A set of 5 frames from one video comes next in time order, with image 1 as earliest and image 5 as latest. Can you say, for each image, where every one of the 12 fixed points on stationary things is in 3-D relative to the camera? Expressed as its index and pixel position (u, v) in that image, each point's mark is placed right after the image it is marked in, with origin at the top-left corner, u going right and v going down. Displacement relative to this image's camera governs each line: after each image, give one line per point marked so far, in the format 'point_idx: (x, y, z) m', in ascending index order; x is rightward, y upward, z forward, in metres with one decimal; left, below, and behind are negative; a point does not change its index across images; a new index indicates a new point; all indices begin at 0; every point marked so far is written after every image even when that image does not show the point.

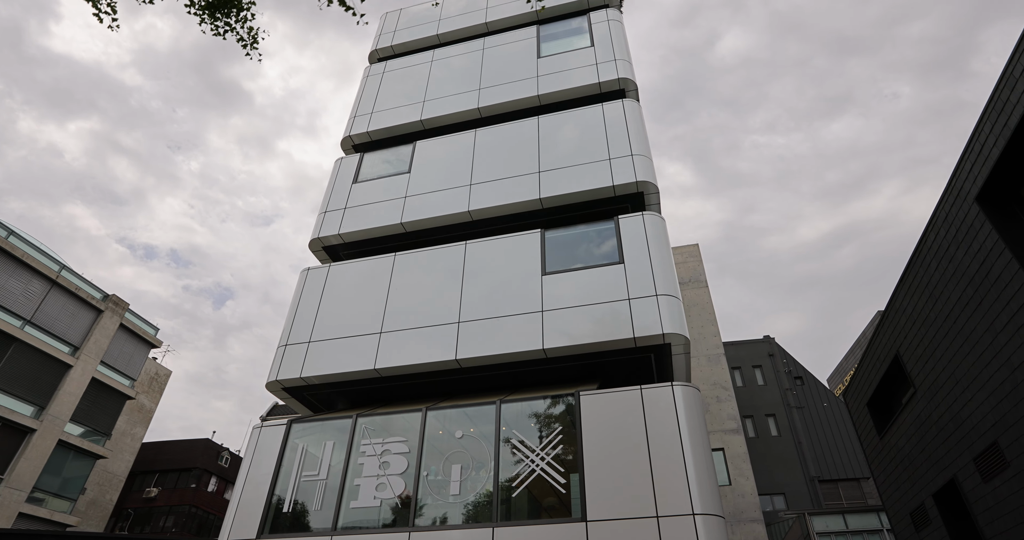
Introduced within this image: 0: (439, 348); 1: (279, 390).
0: (-1.3, -1.6, +11.3) m
1: (-5.0, -2.7, +12.2) m
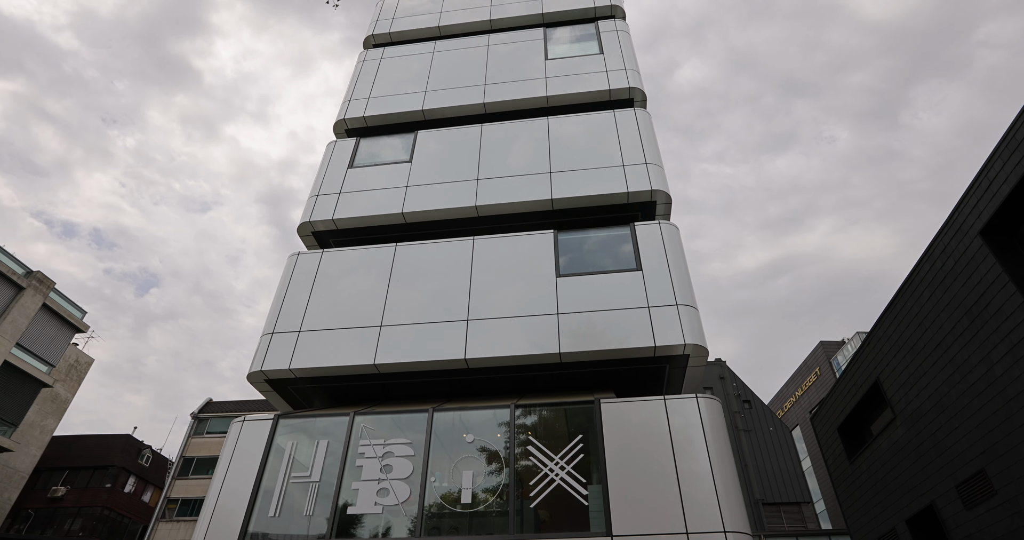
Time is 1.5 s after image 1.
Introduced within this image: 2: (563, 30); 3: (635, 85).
0: (-1.2, -1.5, +10.7) m
1: (-5.1, -2.3, +11.2) m
2: (+1.7, +7.9, +17.8) m
3: (+3.5, +5.2, +15.0) m
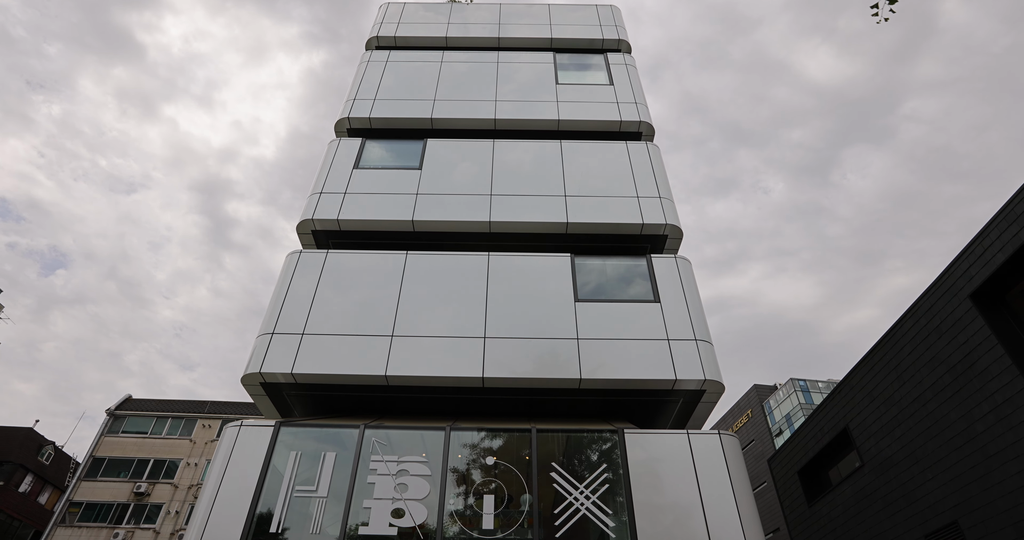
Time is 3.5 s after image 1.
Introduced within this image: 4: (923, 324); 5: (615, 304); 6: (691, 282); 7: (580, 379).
0: (-1.0, -1.8, +10.5) m
1: (-4.9, -2.2, +10.5) m
2: (+2.0, +7.1, +18.1) m
3: (+3.8, +4.3, +15.4) m
4: (+8.8, -1.1, +11.6) m
5: (+2.2, -0.7, +11.4) m
6: (+3.9, -0.3, +11.8) m
7: (+1.3, -2.1, +10.2) m
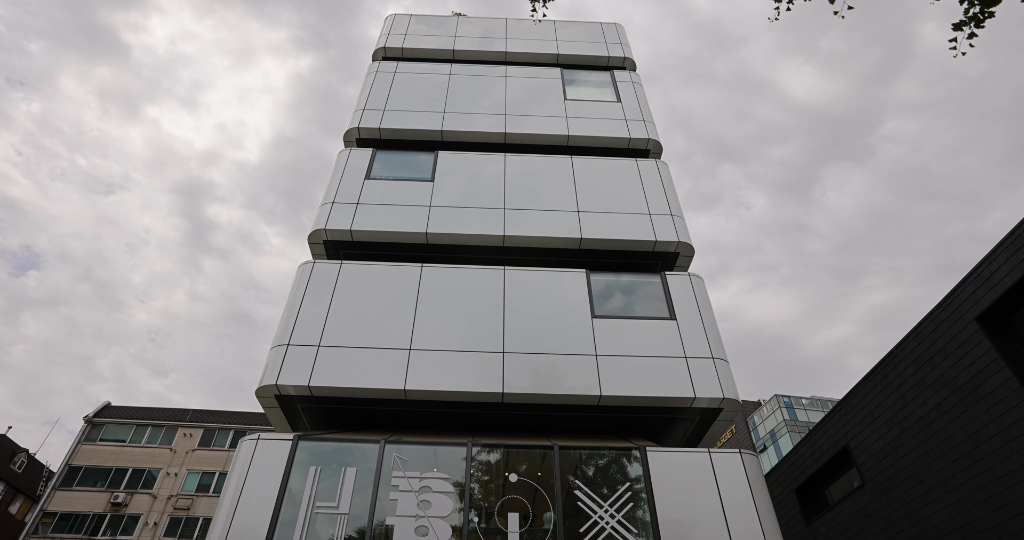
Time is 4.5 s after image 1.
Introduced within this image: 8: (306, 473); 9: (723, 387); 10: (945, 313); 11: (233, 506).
0: (-0.7, -2.1, +10.4) m
1: (-4.6, -2.4, +10.3) m
2: (+2.2, +6.7, +18.3) m
3: (+4.1, +3.9, +15.6) m
4: (+9.1, -1.6, +11.9) m
5: (+2.5, -1.1, +11.5) m
6: (+4.2, -0.6, +12.0) m
7: (+1.6, -2.4, +10.3) m
8: (-3.4, -3.3, +8.7) m
9: (+4.0, -2.2, +10.3) m
10: (+9.1, -0.9, +11.3) m
11: (-4.3, -3.7, +8.3) m
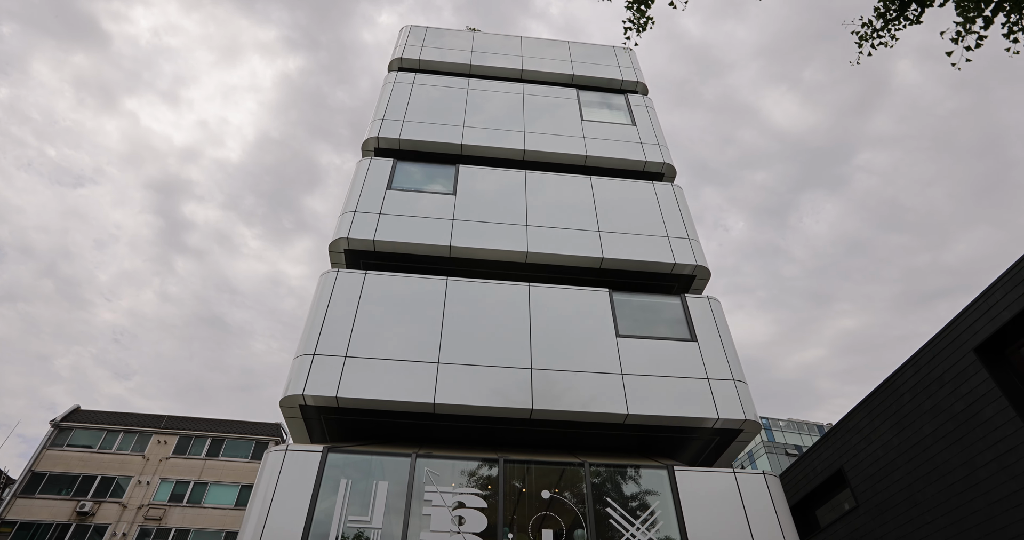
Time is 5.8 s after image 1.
0: (-0.2, -2.4, +10.4) m
1: (-4.2, -2.6, +10.2) m
2: (+2.7, +6.1, +18.6) m
3: (+4.5, +3.2, +15.9) m
4: (+9.5, -2.4, +12.3) m
5: (+2.9, -1.5, +11.7) m
6: (+4.7, -1.2, +12.2) m
7: (+2.1, -2.8, +10.4) m
8: (-2.9, -3.4, +8.6) m
9: (+4.4, -2.7, +10.5) m
10: (+9.5, -1.6, +11.8) m
11: (-3.9, -3.8, +8.2) m
